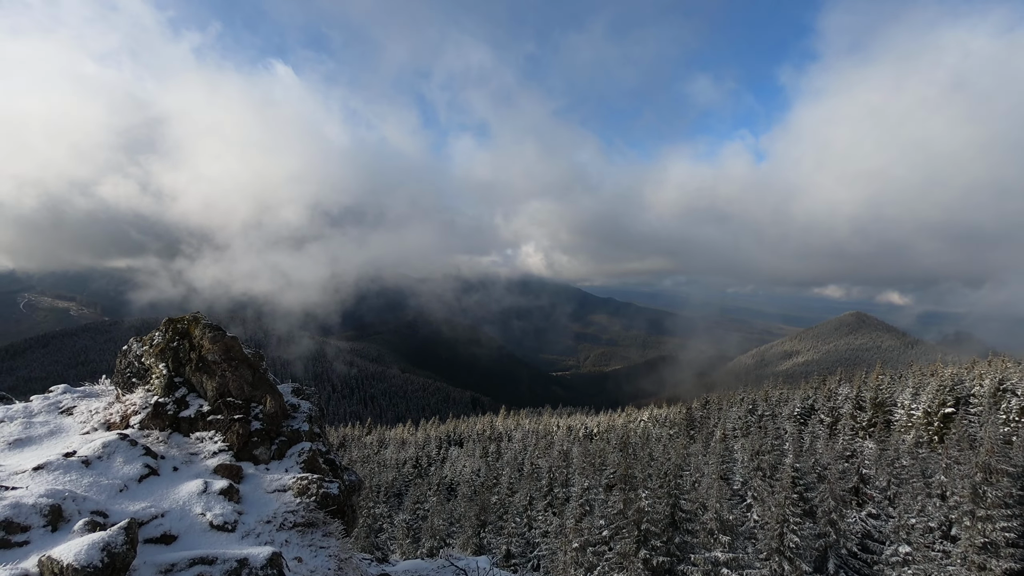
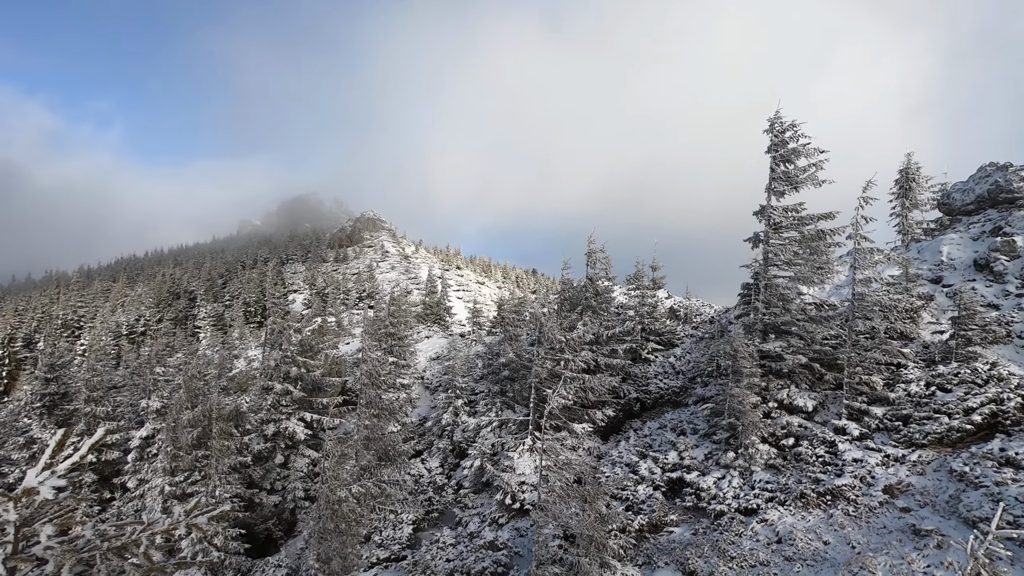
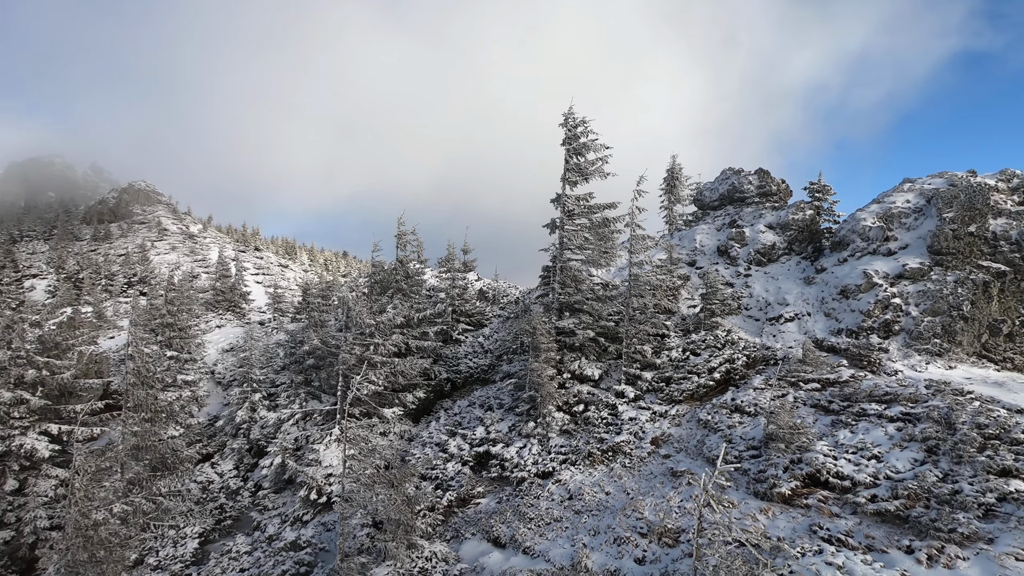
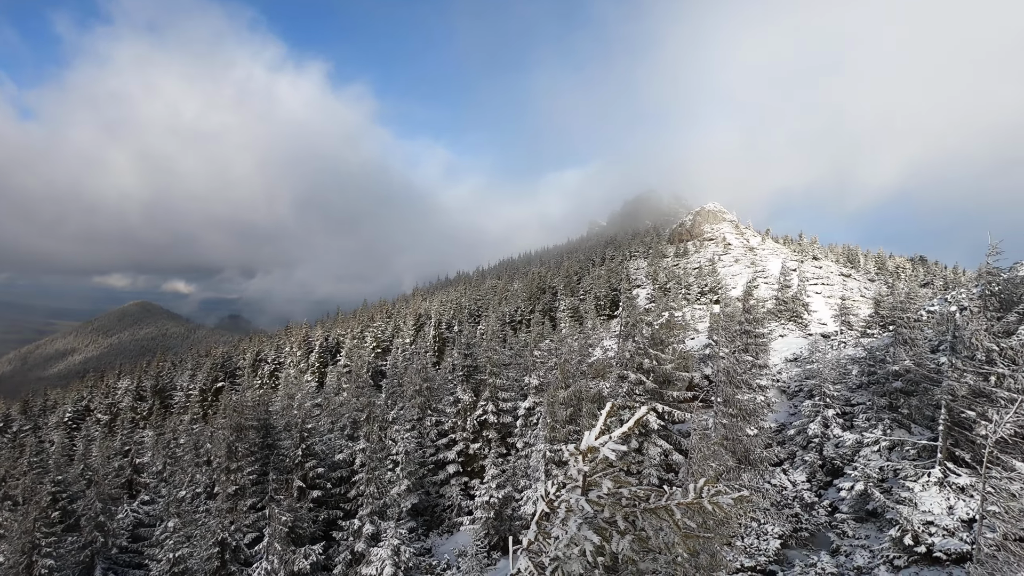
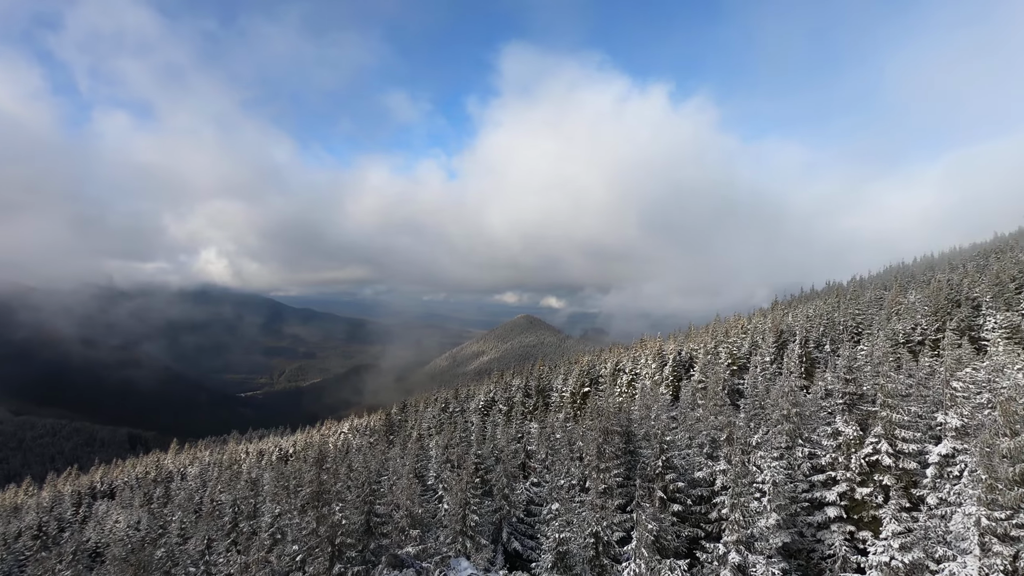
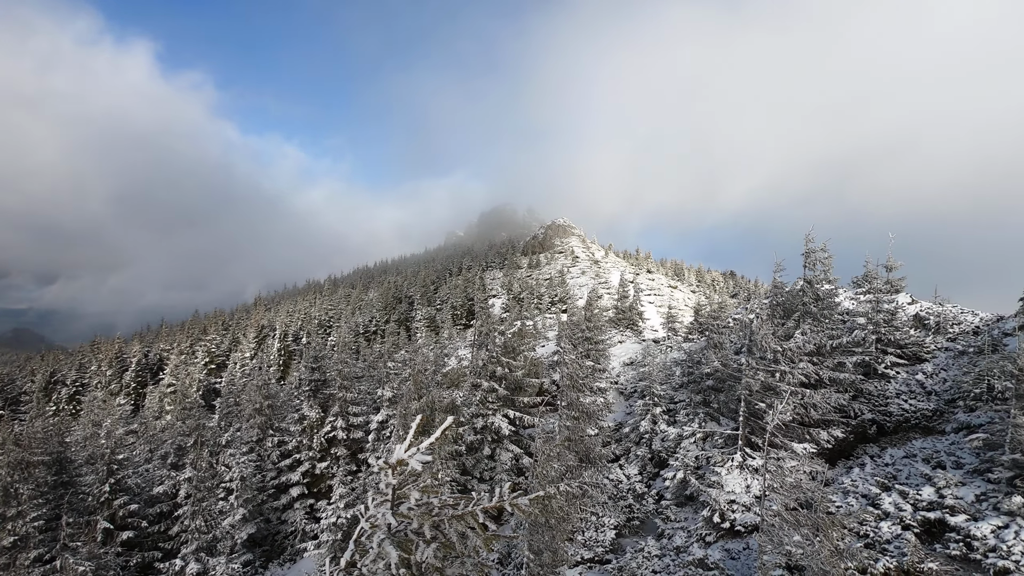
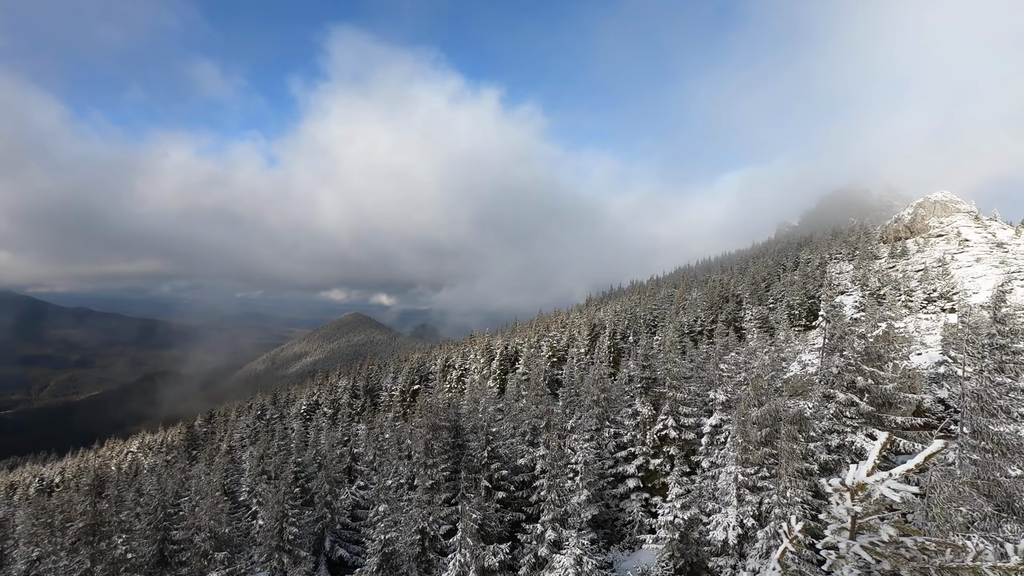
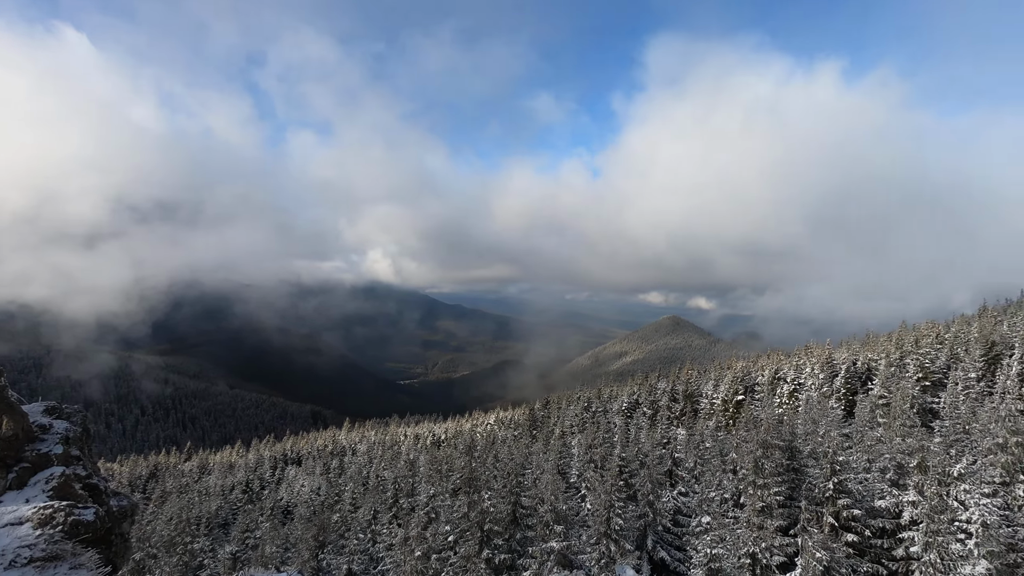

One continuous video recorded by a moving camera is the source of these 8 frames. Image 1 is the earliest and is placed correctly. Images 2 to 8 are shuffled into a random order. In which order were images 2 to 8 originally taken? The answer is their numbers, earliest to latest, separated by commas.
8, 5, 7, 4, 6, 2, 3
